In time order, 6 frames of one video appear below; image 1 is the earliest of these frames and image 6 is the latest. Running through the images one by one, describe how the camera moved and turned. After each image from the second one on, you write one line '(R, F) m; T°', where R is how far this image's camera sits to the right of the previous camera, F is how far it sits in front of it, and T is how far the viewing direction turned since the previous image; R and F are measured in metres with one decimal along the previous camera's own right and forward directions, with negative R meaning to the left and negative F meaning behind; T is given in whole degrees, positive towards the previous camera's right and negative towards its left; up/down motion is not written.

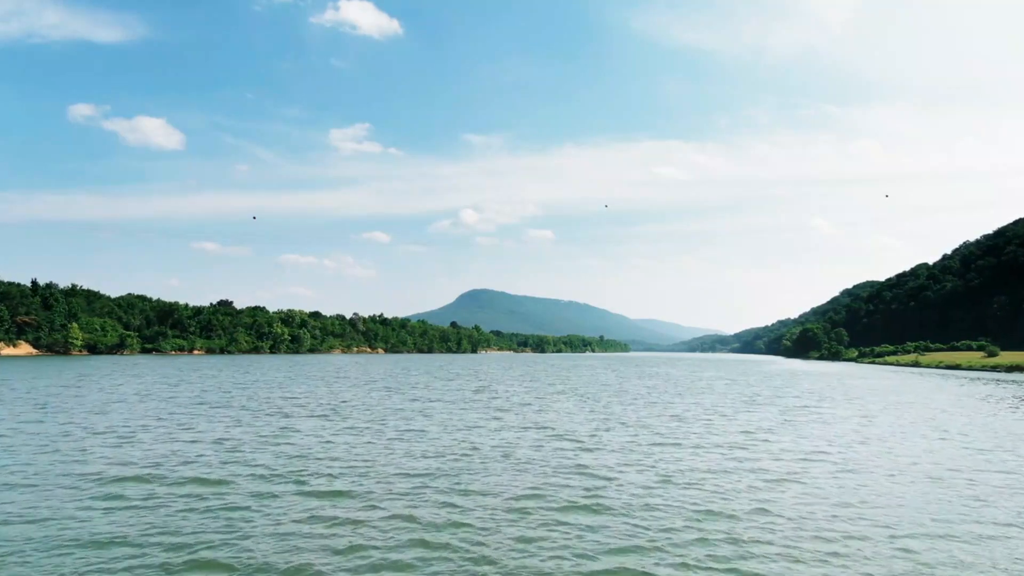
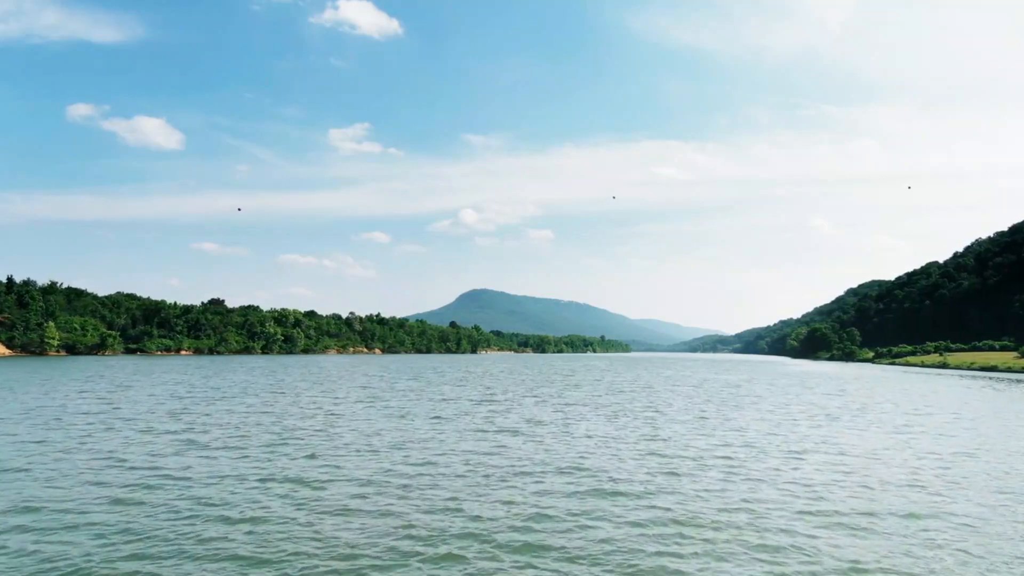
(-0.5, +8.5) m; 0°
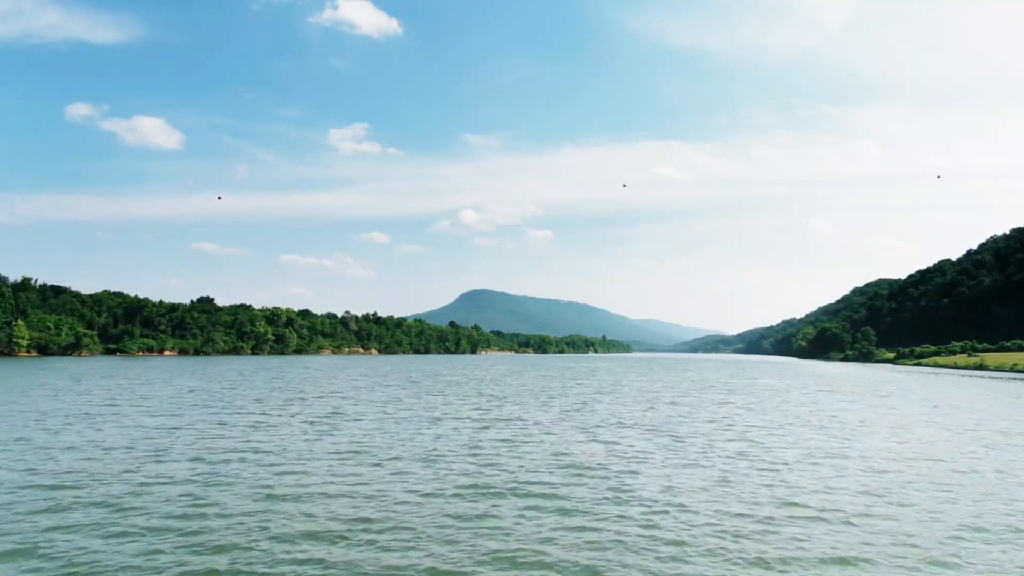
(-0.6, +9.9) m; 0°
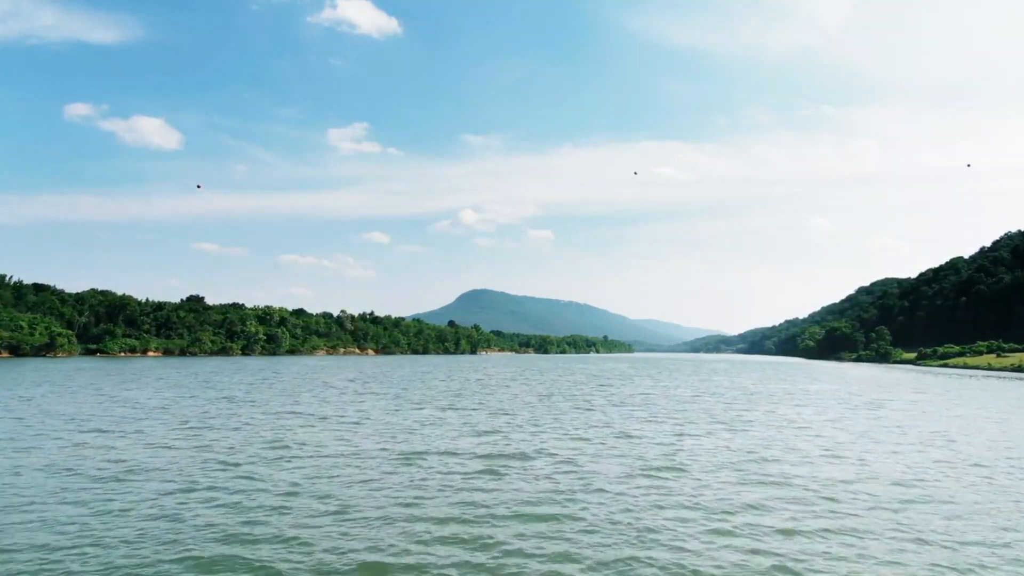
(-0.5, +8.9) m; 0°
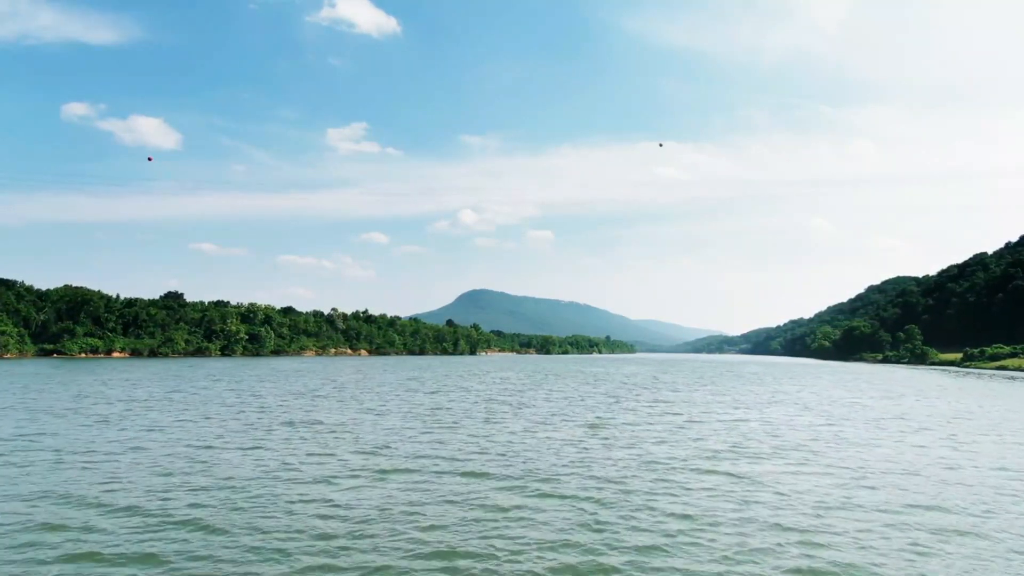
(-1.0, +16.5) m; 0°
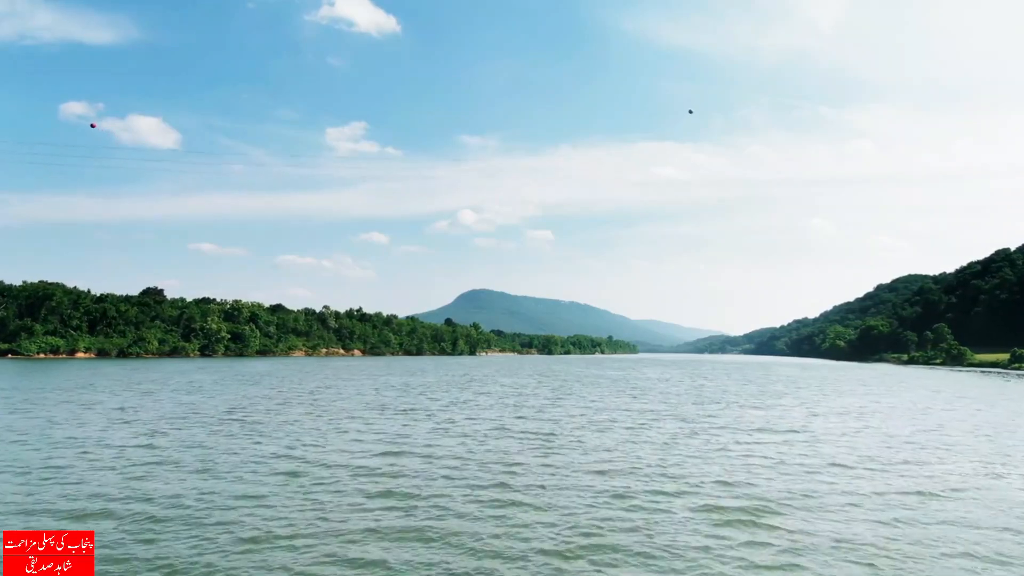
(-1.0, +14.0) m; 0°
